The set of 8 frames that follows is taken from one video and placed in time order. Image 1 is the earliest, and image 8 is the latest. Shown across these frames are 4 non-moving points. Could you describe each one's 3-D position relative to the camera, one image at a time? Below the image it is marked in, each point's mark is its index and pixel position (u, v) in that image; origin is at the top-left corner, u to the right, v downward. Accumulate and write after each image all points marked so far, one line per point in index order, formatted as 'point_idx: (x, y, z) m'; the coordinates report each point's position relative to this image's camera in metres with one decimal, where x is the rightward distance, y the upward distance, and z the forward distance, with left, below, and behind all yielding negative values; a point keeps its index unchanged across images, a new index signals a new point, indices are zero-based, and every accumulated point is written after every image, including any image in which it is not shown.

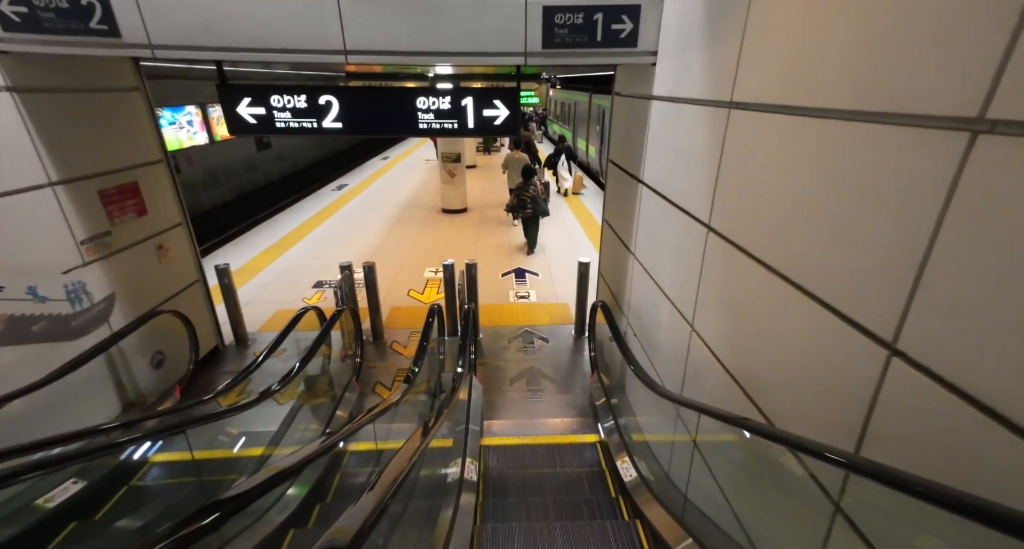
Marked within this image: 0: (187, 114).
0: (-7.6, +3.8, +10.3) m
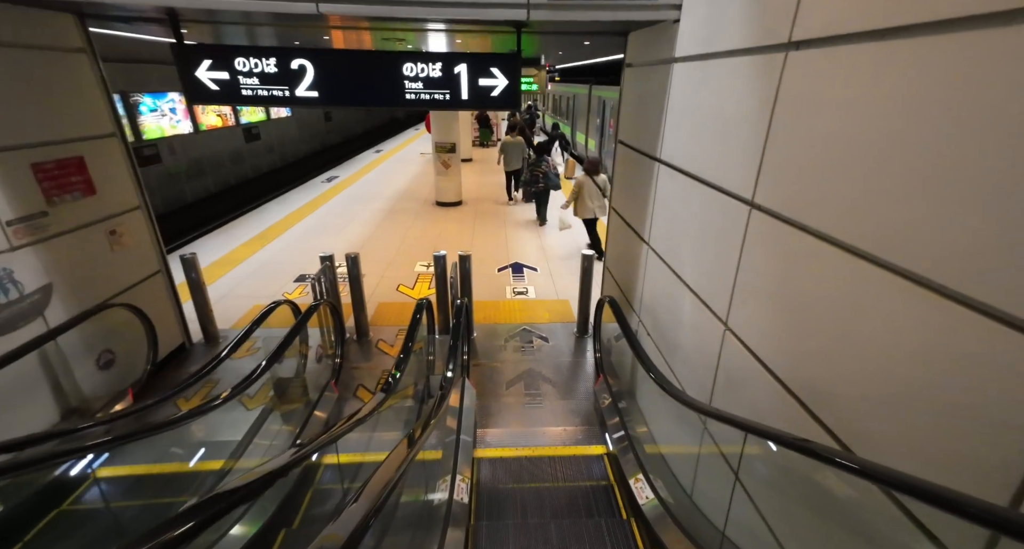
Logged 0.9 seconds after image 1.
0: (-7.7, +3.9, +9.8) m
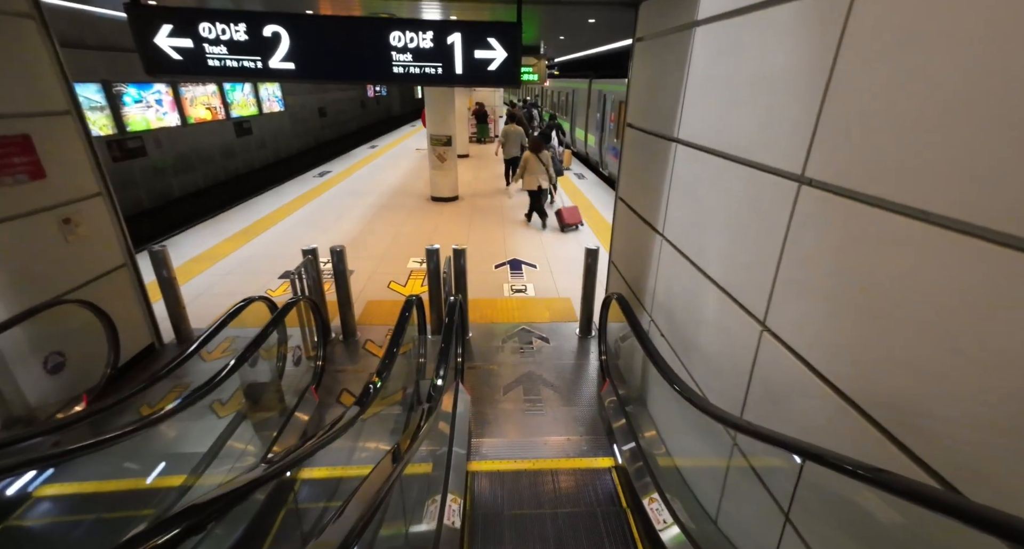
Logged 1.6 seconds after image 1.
0: (-7.7, +4.0, +9.5) m
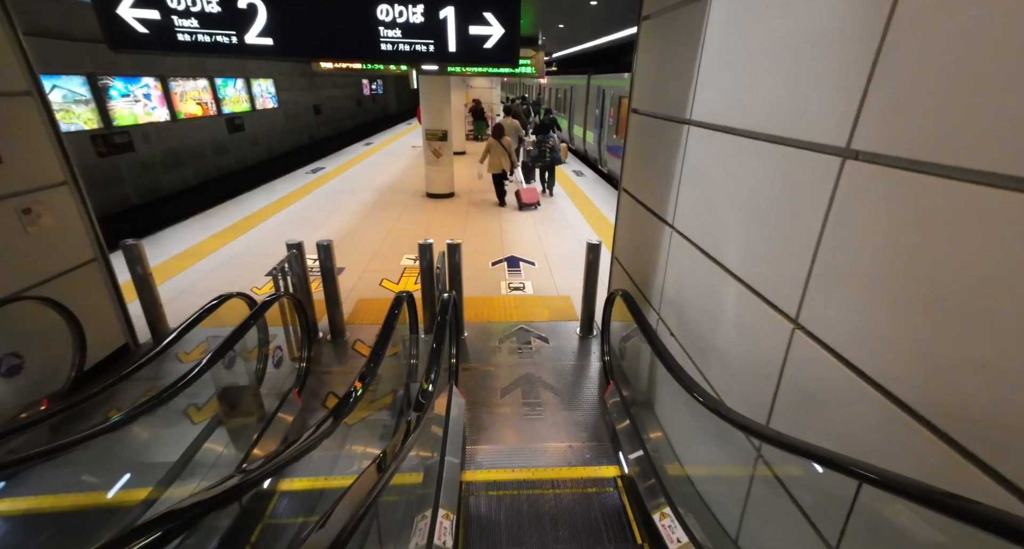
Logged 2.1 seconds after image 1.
0: (-7.8, +4.0, +9.3) m
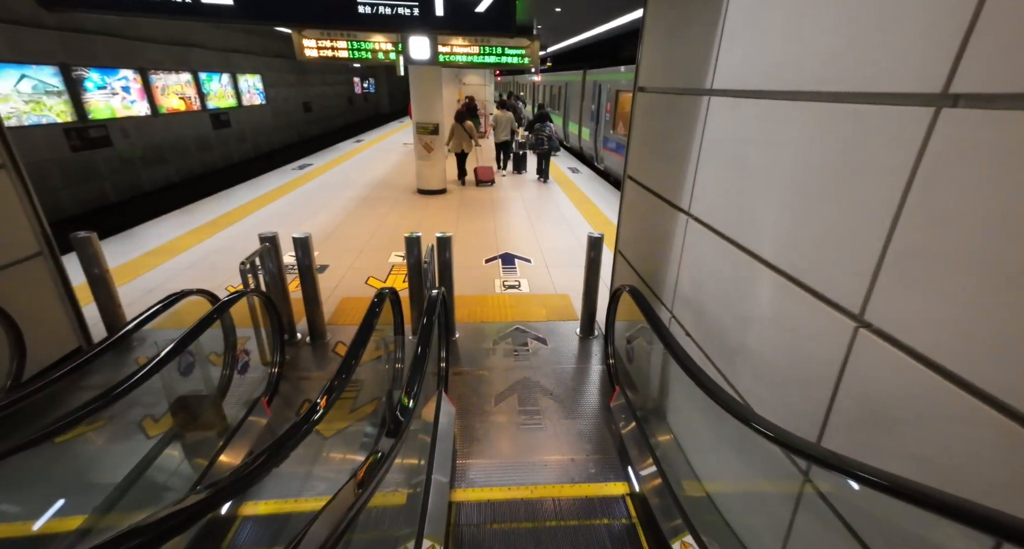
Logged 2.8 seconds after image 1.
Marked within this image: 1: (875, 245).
0: (-7.9, +4.0, +8.9) m
1: (+0.9, +0.1, +1.1) m
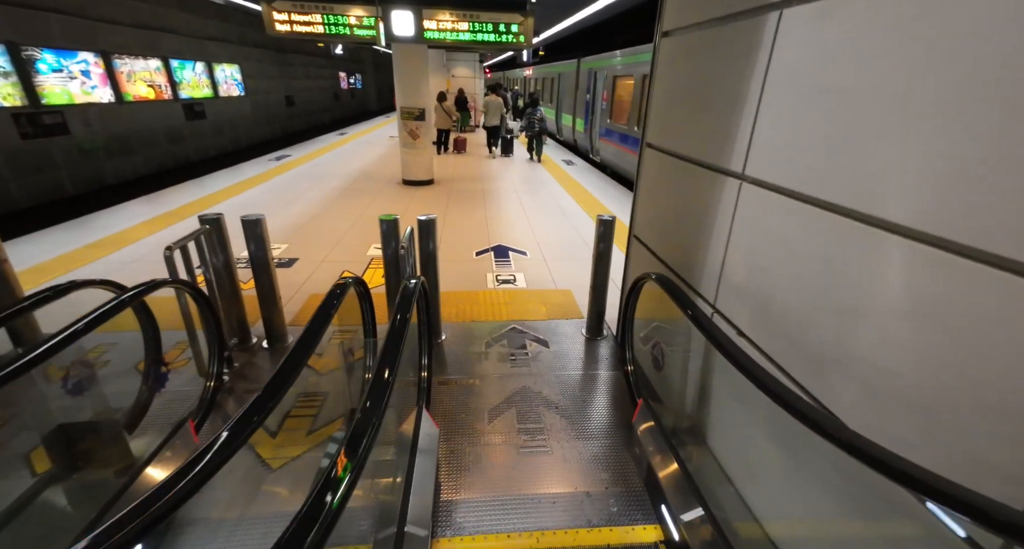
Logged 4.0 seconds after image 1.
0: (-8.1, +4.0, +8.2) m
1: (+1.0, +0.1, +0.6) m
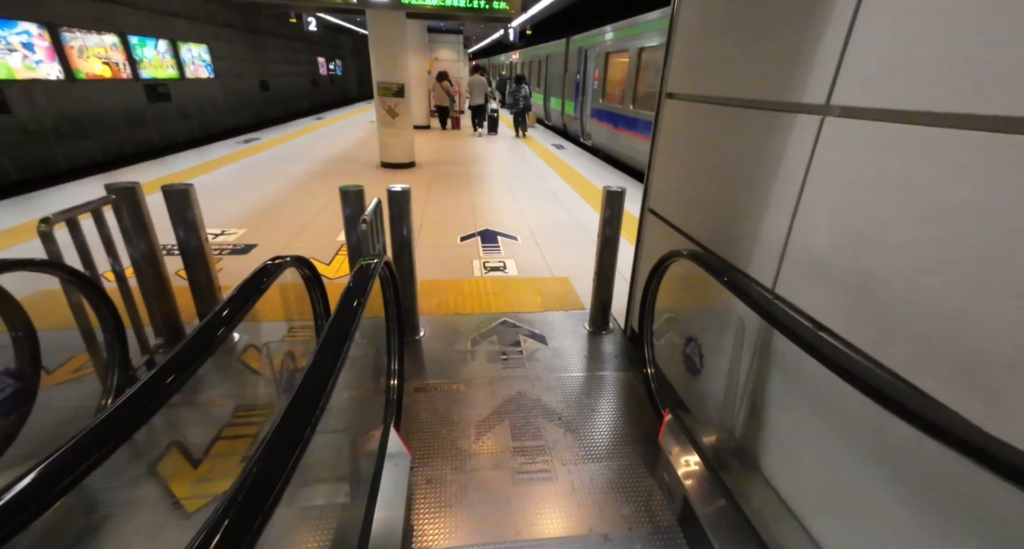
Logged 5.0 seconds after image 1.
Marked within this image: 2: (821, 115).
0: (-8.3, +4.1, +7.4) m
1: (+1.0, +0.2, +0.2) m
2: (+0.8, +0.4, +1.2) m
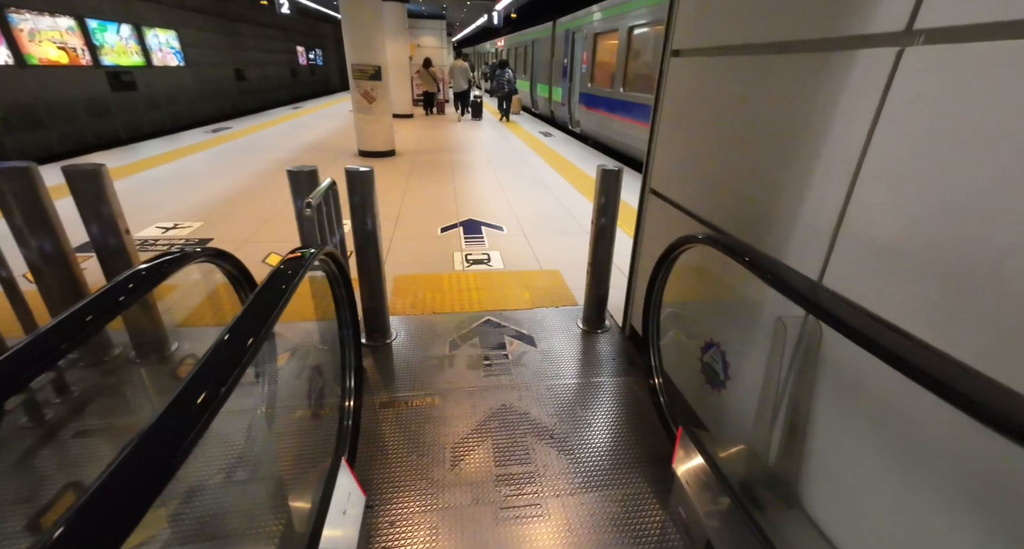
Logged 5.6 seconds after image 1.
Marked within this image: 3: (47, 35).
0: (-8.6, +4.1, +6.8) m
1: (+0.9, +0.2, -0.1) m
2: (+0.8, +0.5, +0.9) m
3: (-9.0, +4.7, +8.5) m
